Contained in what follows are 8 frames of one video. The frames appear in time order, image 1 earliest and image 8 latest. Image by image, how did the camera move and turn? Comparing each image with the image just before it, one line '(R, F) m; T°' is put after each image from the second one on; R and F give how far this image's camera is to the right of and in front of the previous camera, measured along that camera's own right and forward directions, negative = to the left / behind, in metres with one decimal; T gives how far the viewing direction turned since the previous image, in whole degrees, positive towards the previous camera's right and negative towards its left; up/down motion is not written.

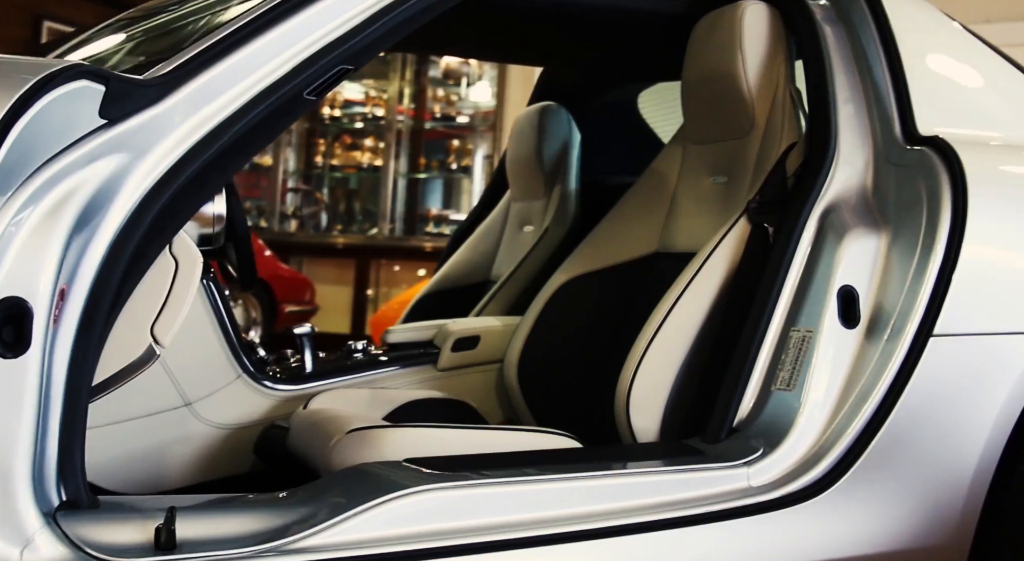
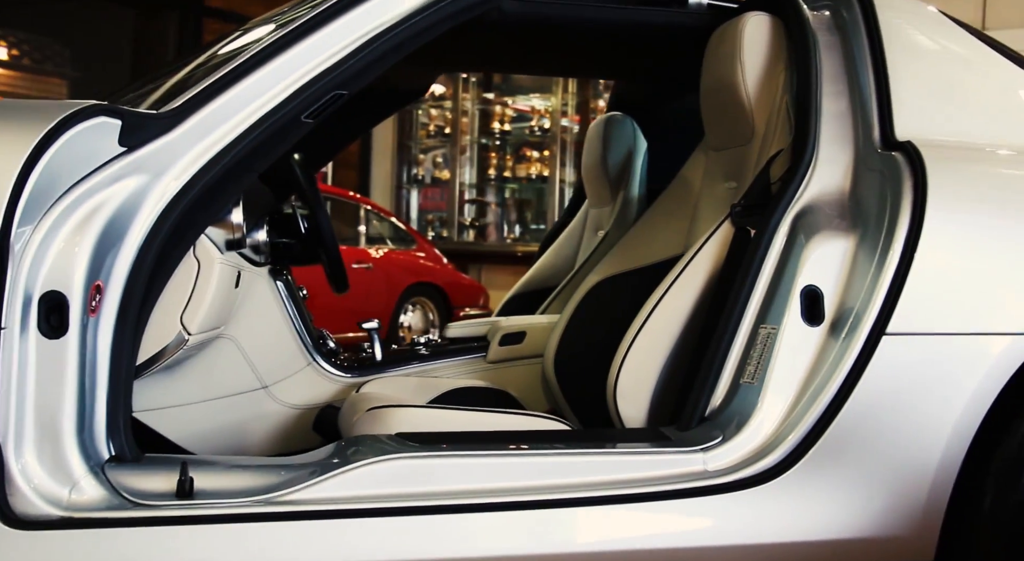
(+0.3, -0.1) m; -12°
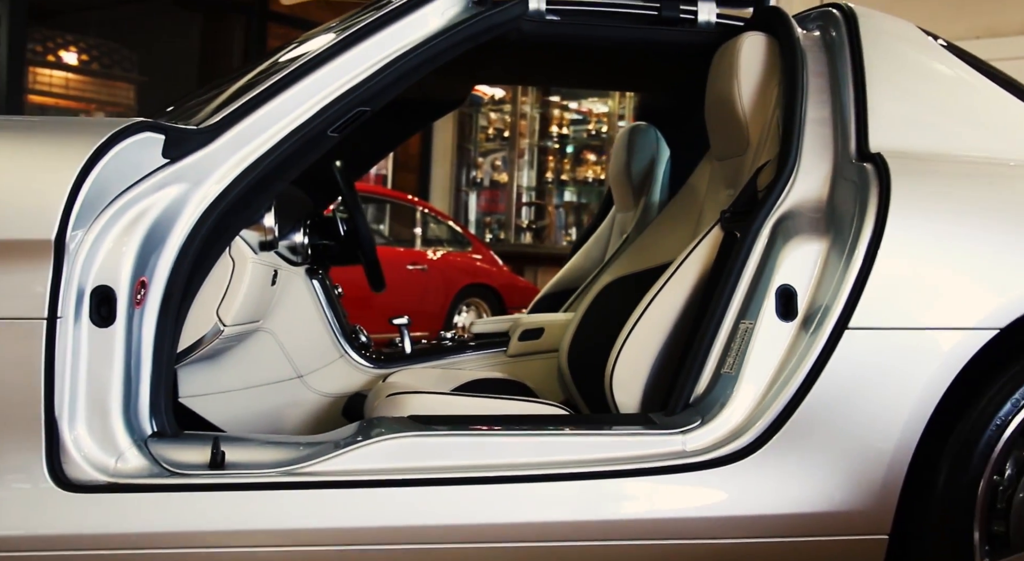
(+0.1, -0.1) m; -4°
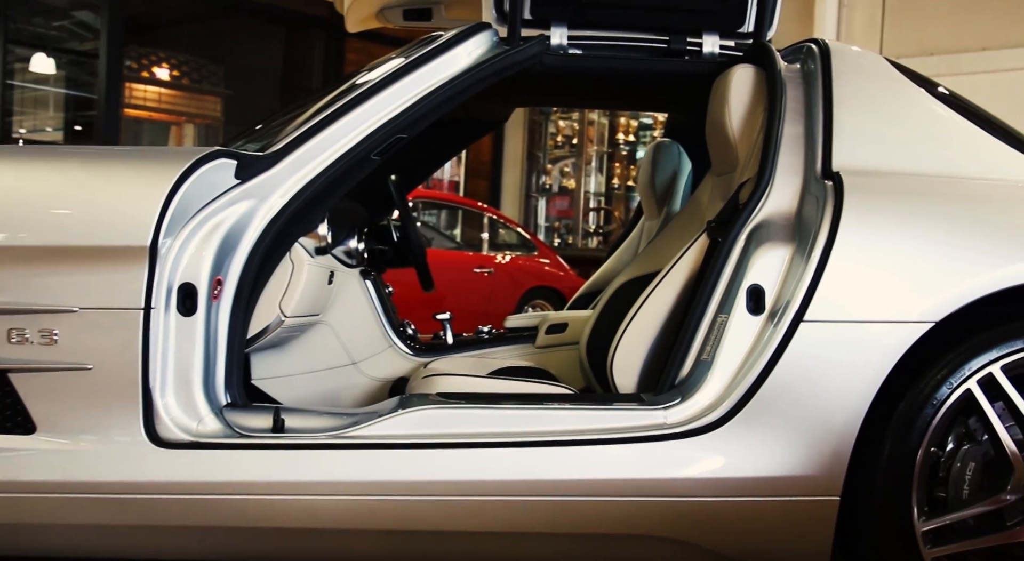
(+0.1, -0.3) m; -5°
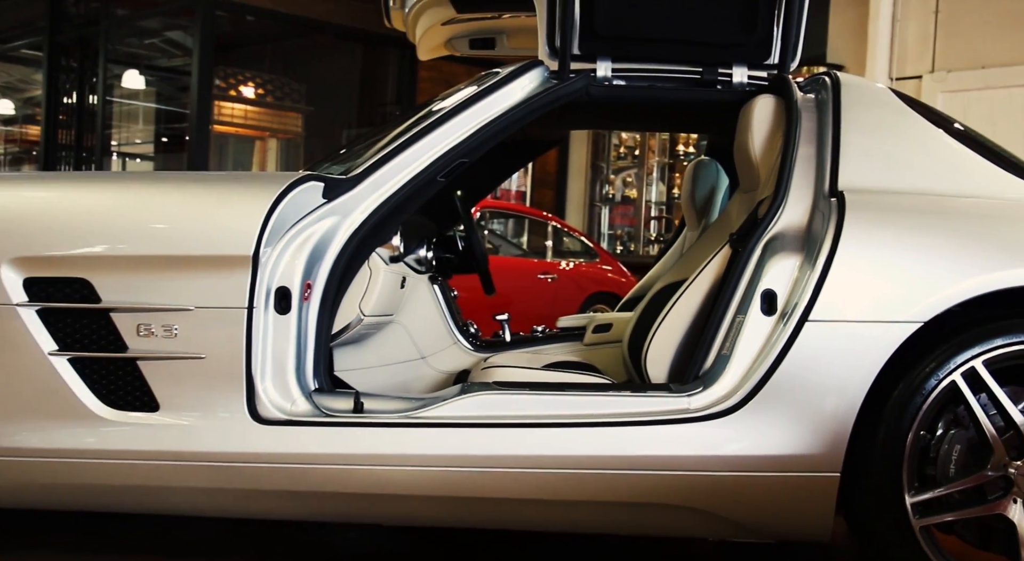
(+0.1, -0.3) m; -4°
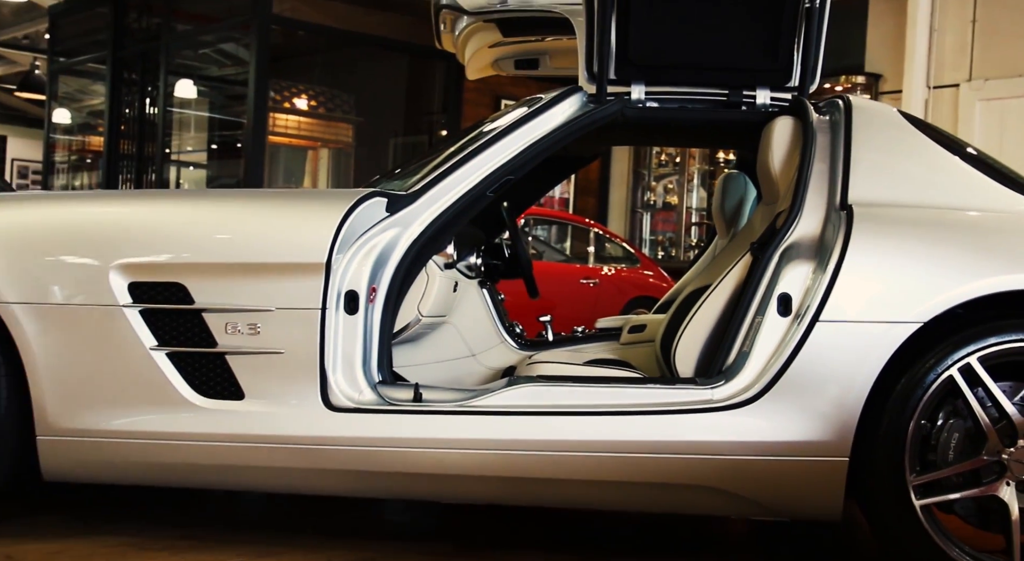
(0.0, -0.3) m; -2°
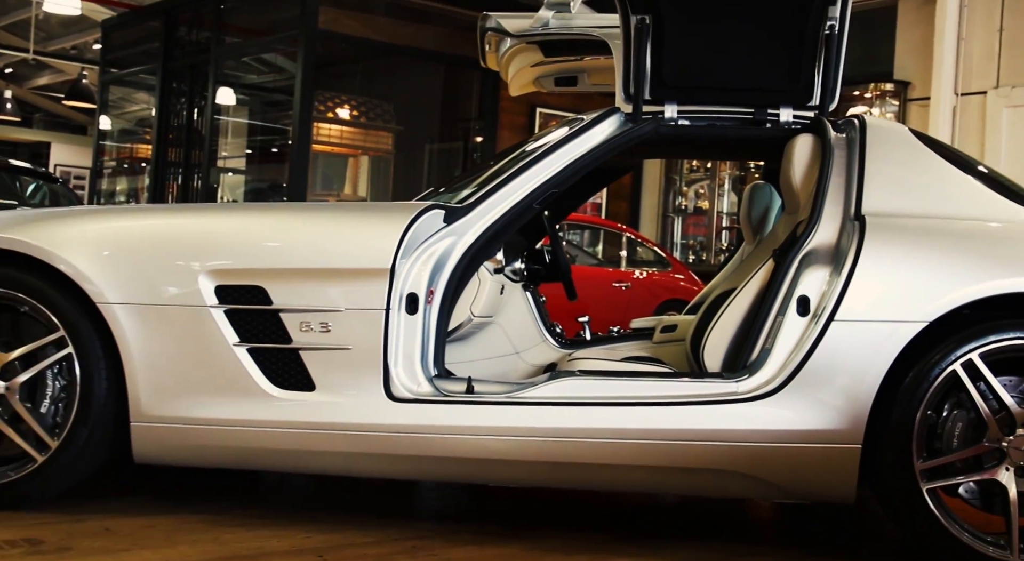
(0.0, -0.3) m; -2°
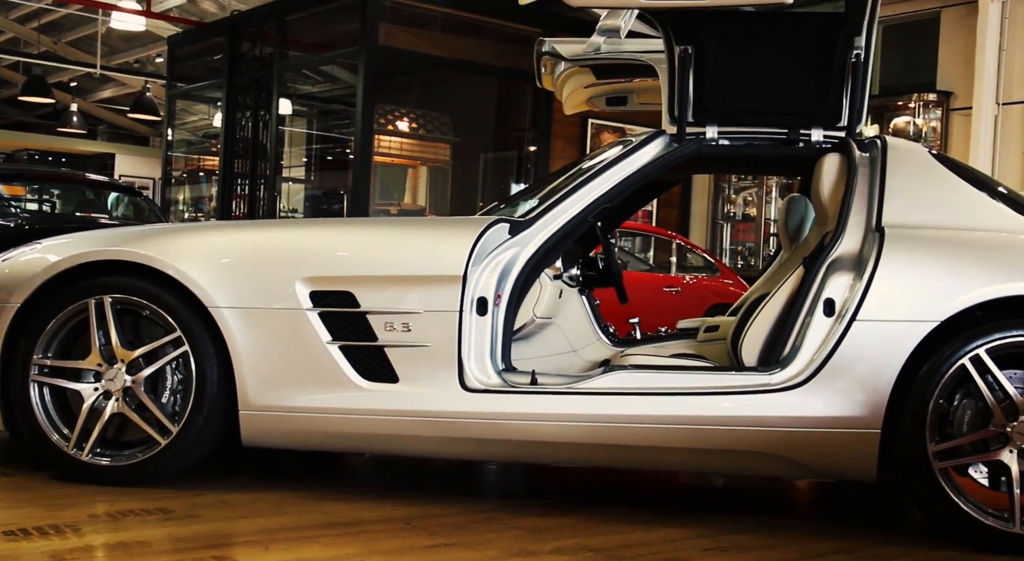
(0.0, -0.4) m; -3°
